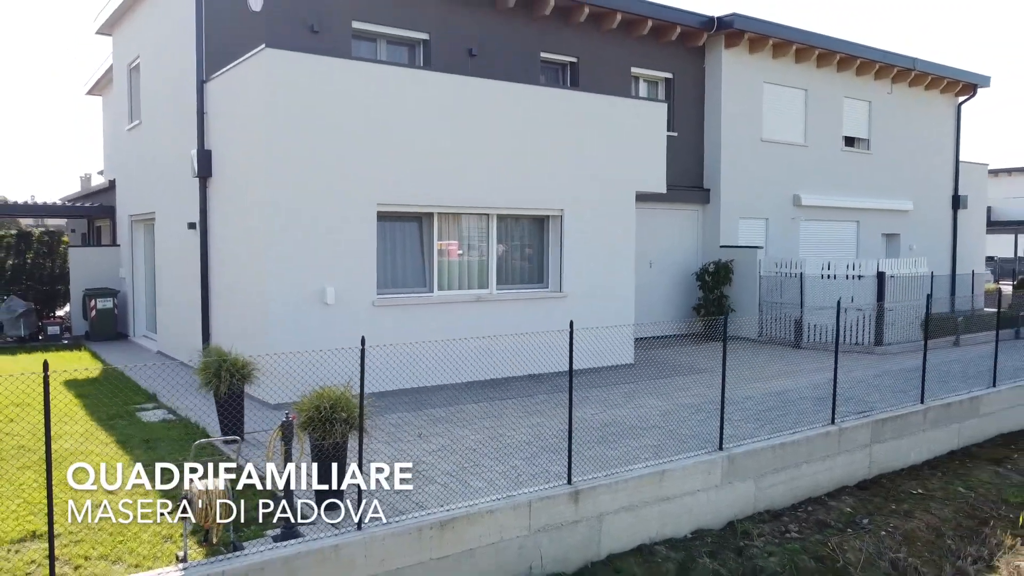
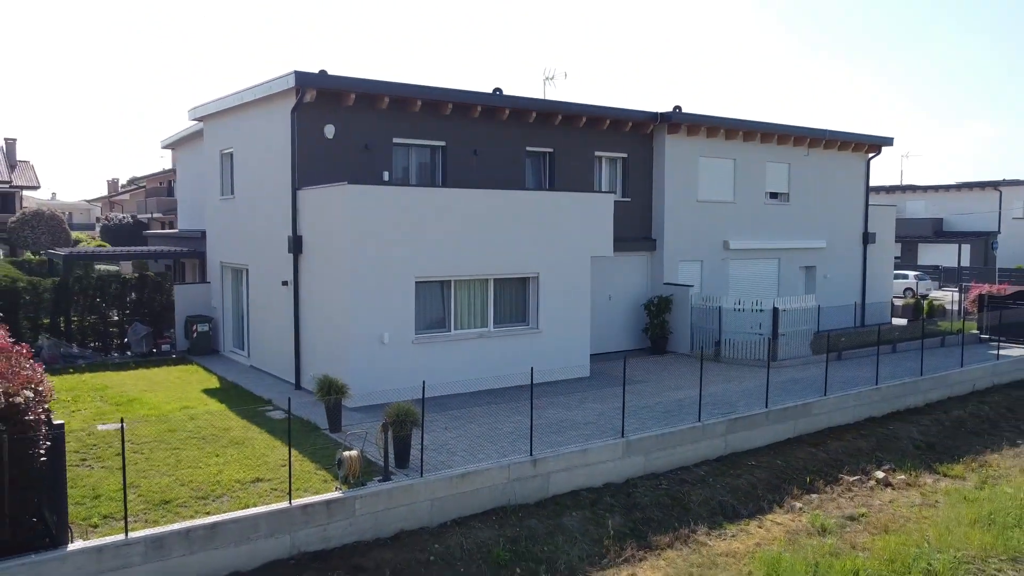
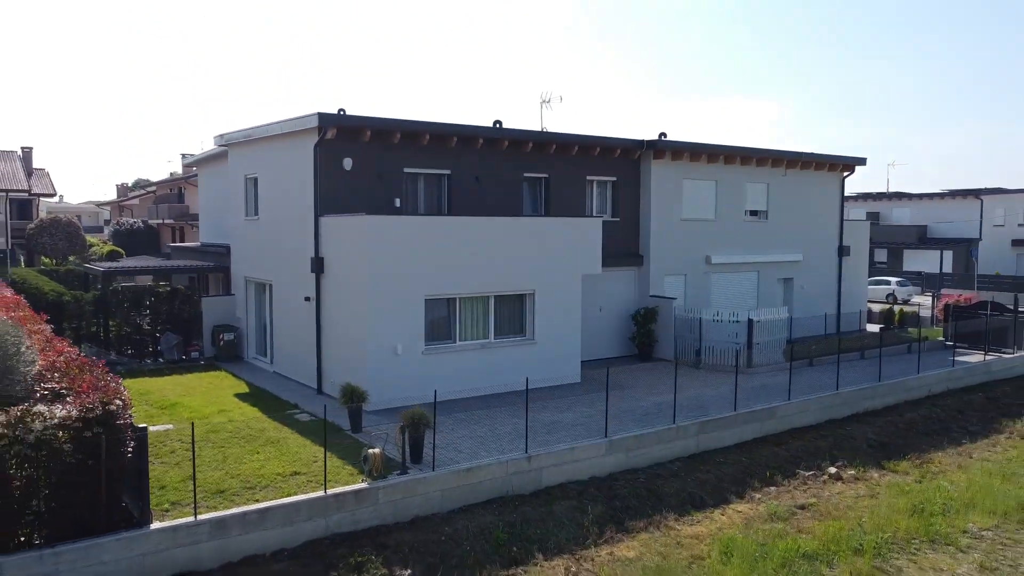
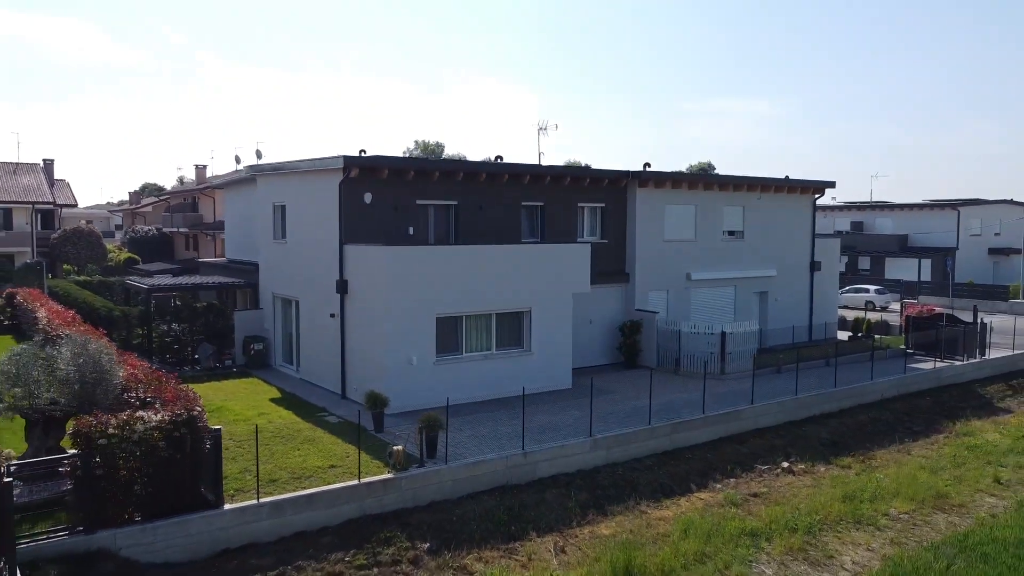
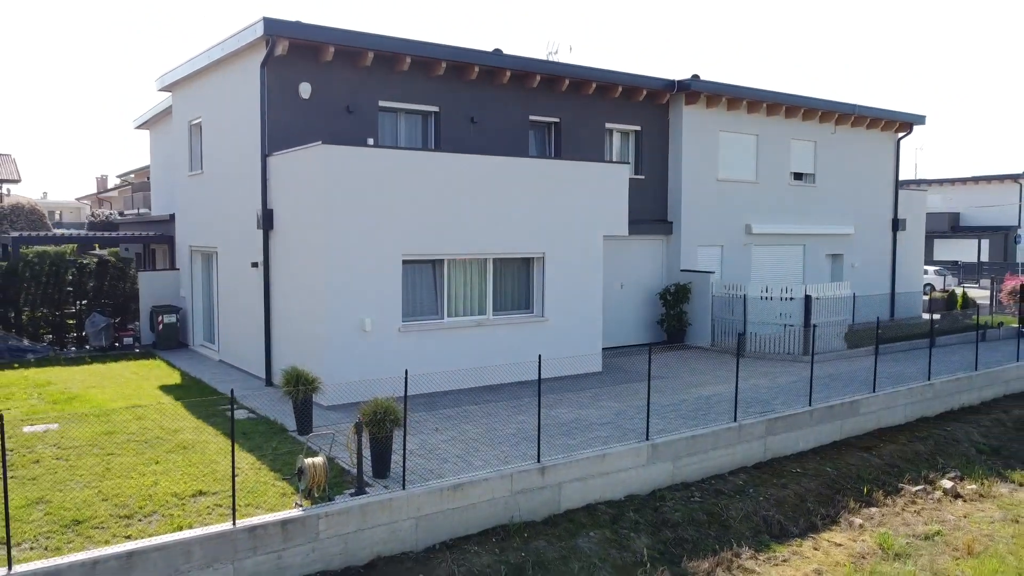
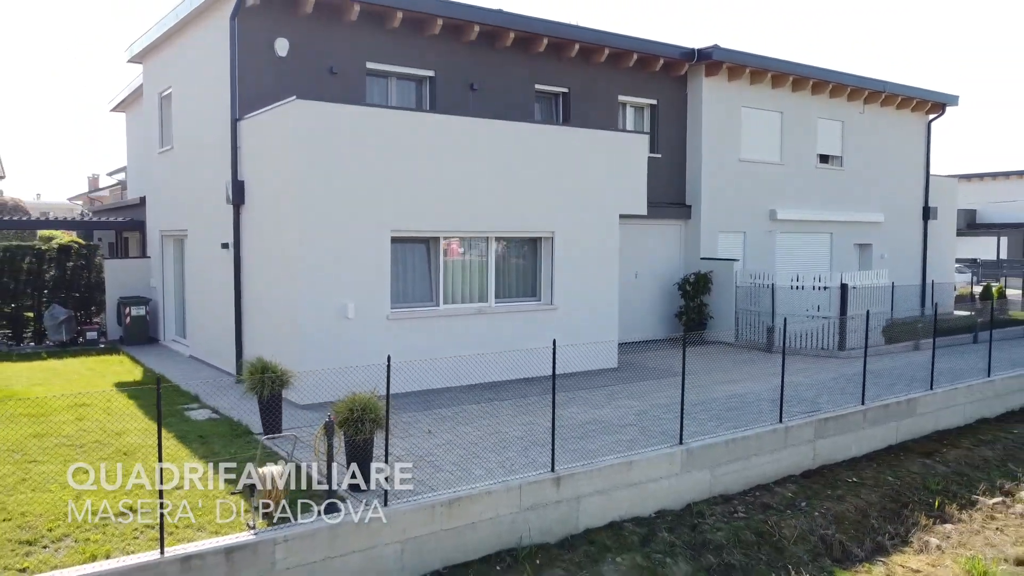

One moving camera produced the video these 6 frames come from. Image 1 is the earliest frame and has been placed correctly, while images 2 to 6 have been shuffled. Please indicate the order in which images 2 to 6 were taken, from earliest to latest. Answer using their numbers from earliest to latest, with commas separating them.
6, 5, 2, 3, 4
